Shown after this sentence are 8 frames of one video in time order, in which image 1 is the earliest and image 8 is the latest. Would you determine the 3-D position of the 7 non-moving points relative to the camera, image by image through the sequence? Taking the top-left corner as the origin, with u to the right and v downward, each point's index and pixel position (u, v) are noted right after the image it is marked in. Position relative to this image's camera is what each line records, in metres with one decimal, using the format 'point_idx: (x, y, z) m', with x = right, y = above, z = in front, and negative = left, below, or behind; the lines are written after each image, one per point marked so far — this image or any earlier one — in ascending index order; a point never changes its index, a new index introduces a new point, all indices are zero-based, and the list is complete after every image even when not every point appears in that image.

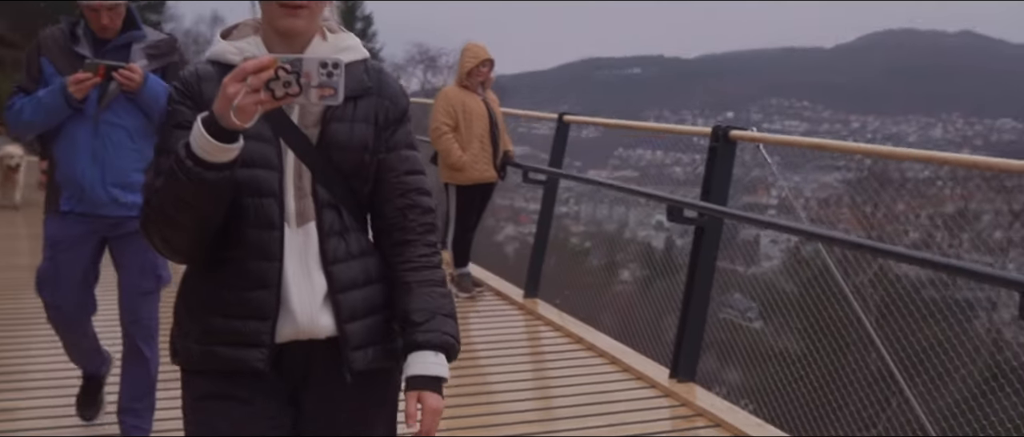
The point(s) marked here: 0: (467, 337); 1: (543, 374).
0: (-0.2, -0.6, +6.1) m
1: (+0.1, -0.7, +5.4) m
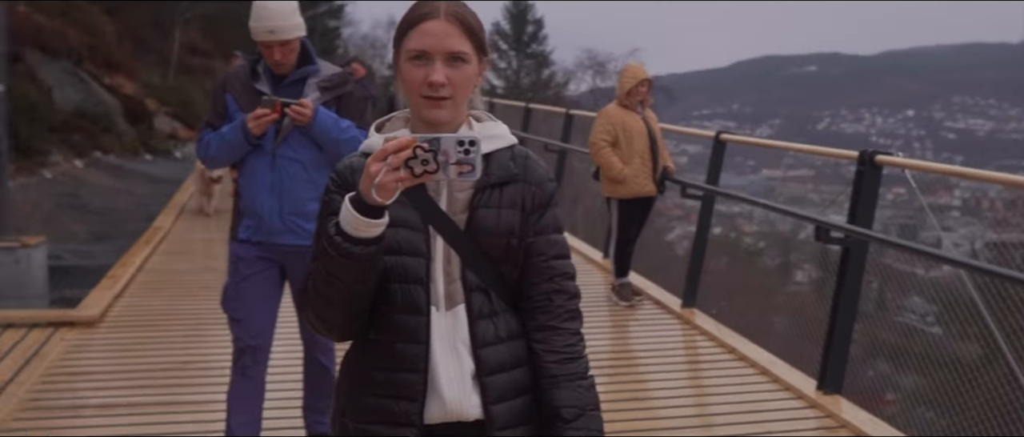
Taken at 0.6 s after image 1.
0: (+0.6, -0.7, +6.1) m
1: (+0.9, -0.8, +5.4) m
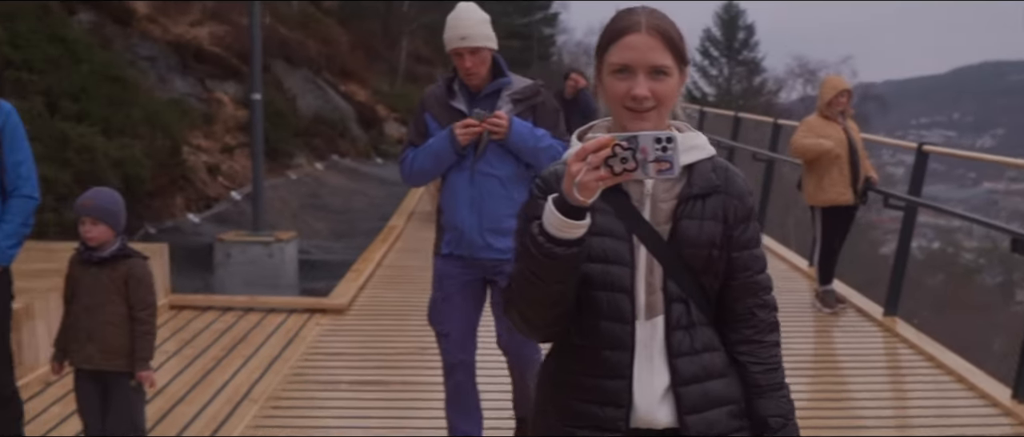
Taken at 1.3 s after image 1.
0: (+1.7, -0.7, +6.4) m
1: (+1.8, -0.8, +5.6) m
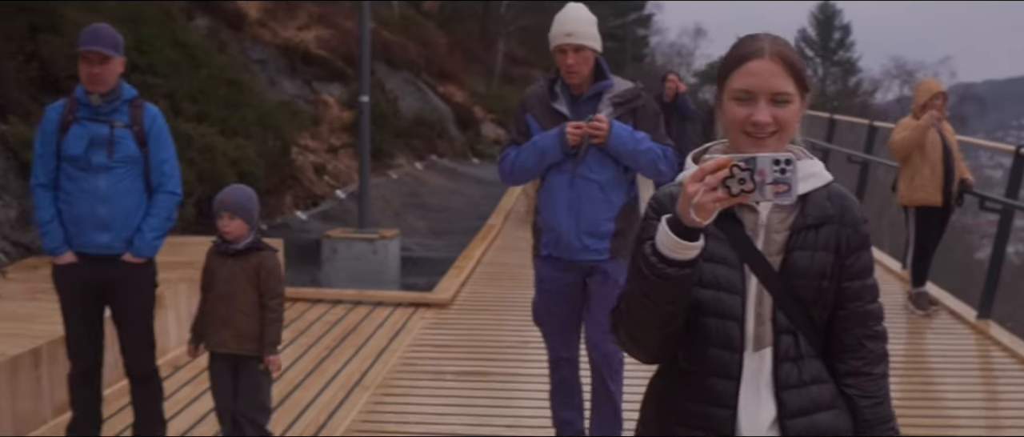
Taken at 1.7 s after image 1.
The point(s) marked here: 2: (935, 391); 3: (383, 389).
0: (+2.2, -0.7, +6.5) m
1: (+2.3, -0.8, +5.7) m
2: (+2.0, -0.9, +5.7) m
3: (-0.6, -0.8, +5.5) m
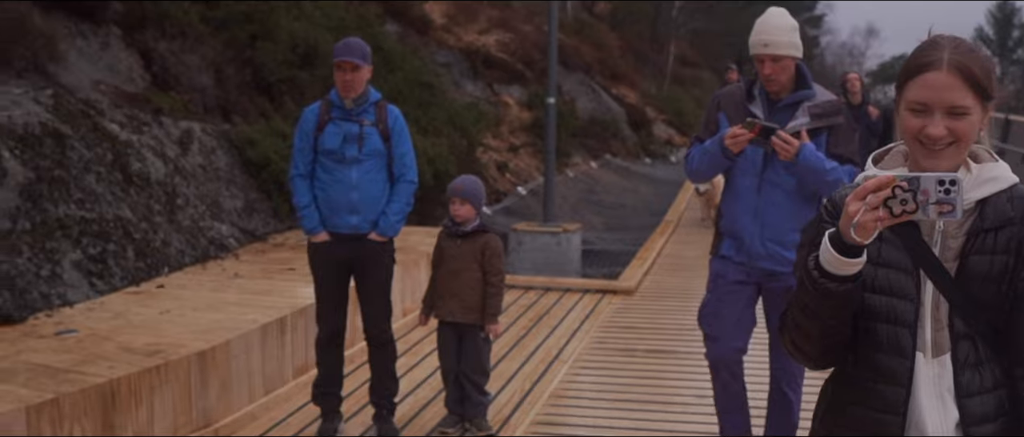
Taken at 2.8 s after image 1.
0: (+3.3, -0.7, +6.6) m
1: (+3.2, -0.8, +5.9) m
2: (+3.0, -0.9, +5.9) m
3: (+0.3, -0.7, +6.0) m
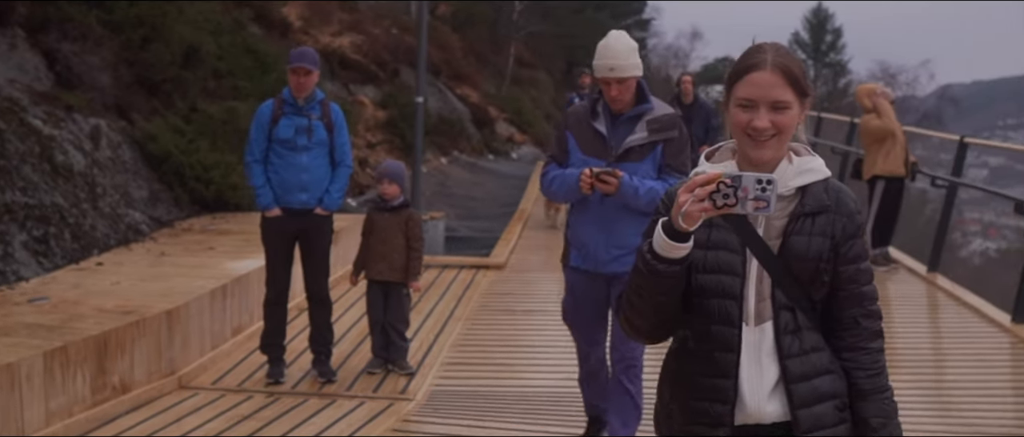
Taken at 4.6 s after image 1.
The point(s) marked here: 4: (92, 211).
0: (+2.6, -0.6, +8.1) m
1: (+2.6, -0.7, +7.4) m
2: (+2.4, -0.7, +7.4) m
3: (-0.2, -0.6, +7.1) m
4: (-2.7, +0.1, +7.6) m
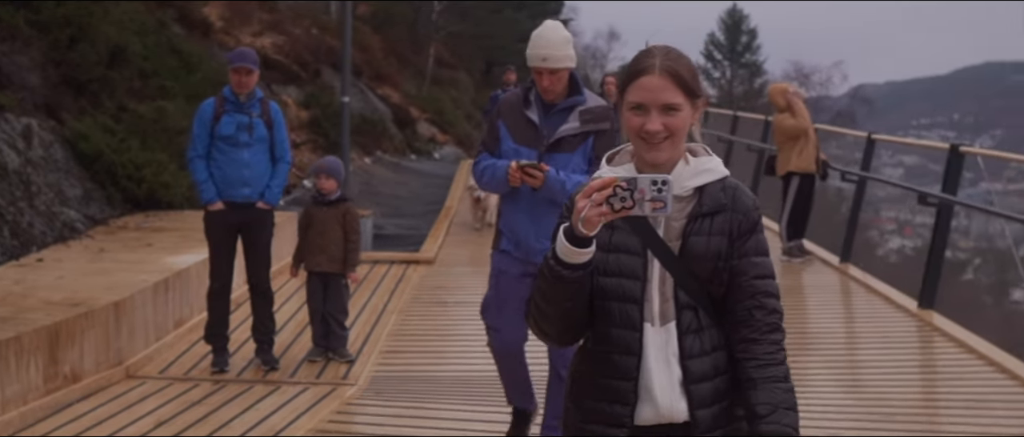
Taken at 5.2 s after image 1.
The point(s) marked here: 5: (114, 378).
0: (+2.1, -0.5, +8.6) m
1: (+2.2, -0.6, +7.8) m
2: (+1.9, -0.7, +7.8) m
3: (-0.7, -0.6, +7.4) m
4: (-3.1, +0.1, +7.7) m
5: (-1.9, -0.8, +5.8) m
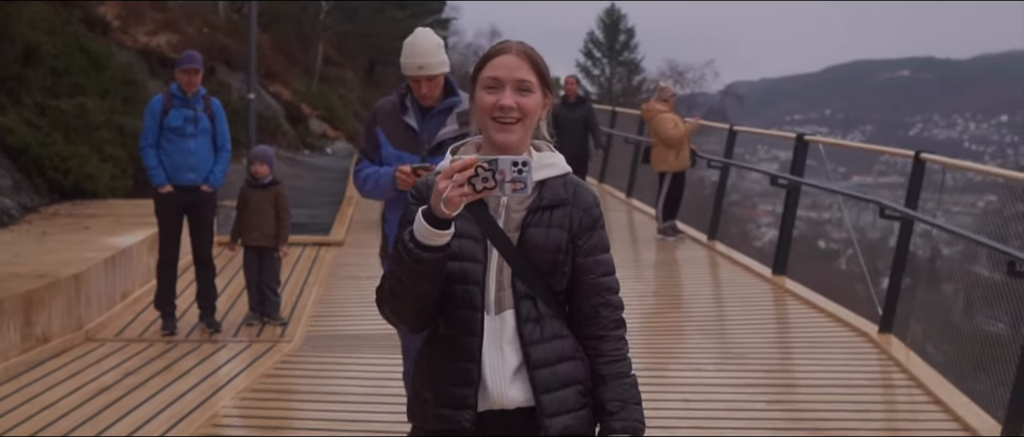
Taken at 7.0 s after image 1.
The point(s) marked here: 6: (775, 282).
0: (+1.3, -0.4, +9.7) m
1: (+1.5, -0.5, +9.0) m
2: (+1.2, -0.5, +9.0) m
3: (-1.3, -0.5, +8.3) m
4: (-3.8, +0.2, +8.4) m
5: (-2.4, -0.7, +6.6) m
6: (+1.9, -0.5, +8.6) m
